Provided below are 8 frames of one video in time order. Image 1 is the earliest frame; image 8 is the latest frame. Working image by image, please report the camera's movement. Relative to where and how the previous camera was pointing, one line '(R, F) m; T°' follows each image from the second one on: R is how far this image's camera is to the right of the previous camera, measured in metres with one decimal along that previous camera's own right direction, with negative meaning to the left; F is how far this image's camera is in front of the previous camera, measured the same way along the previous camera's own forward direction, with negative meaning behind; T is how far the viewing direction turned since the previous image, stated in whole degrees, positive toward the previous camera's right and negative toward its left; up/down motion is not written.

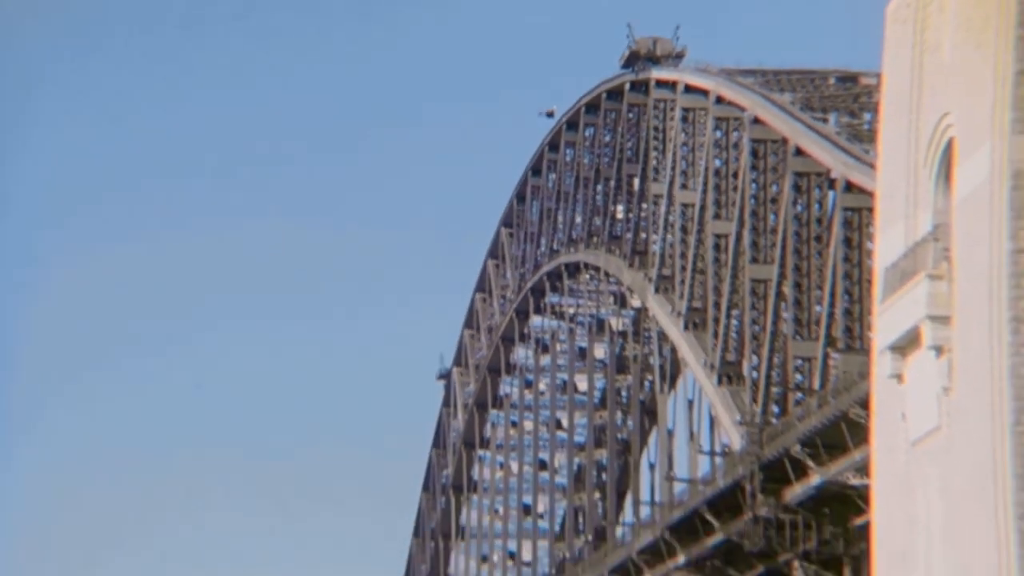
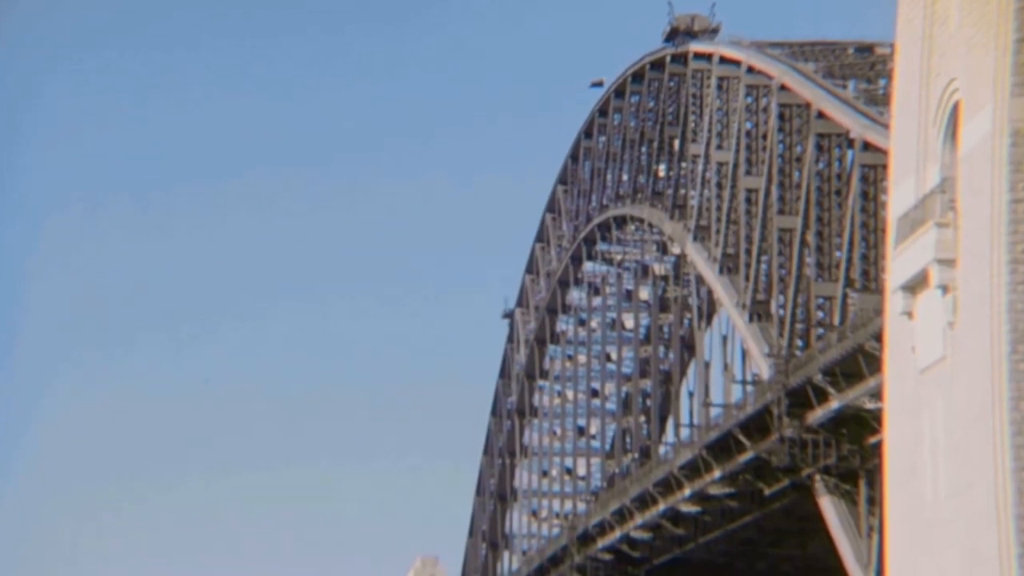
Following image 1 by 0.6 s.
(-0.7, -4.2) m; -2°
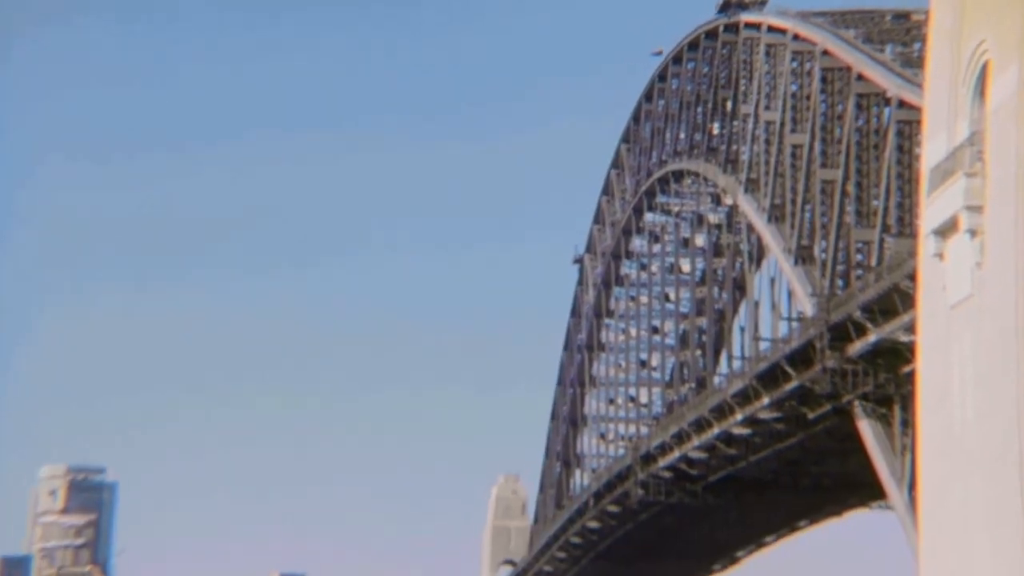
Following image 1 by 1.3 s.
(-0.7, -4.3) m; -3°
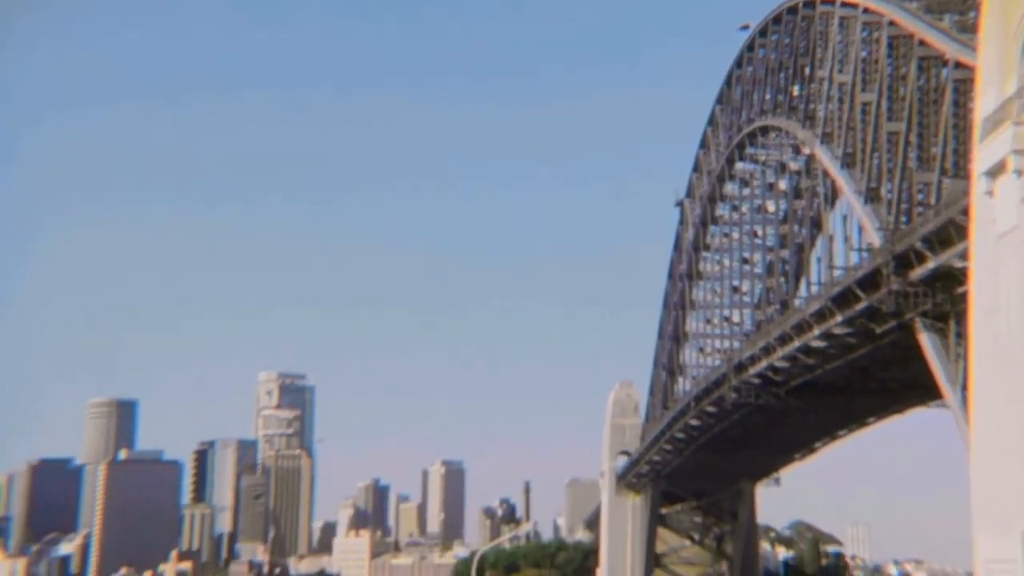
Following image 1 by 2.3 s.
(-0.8, -8.2) m; -5°
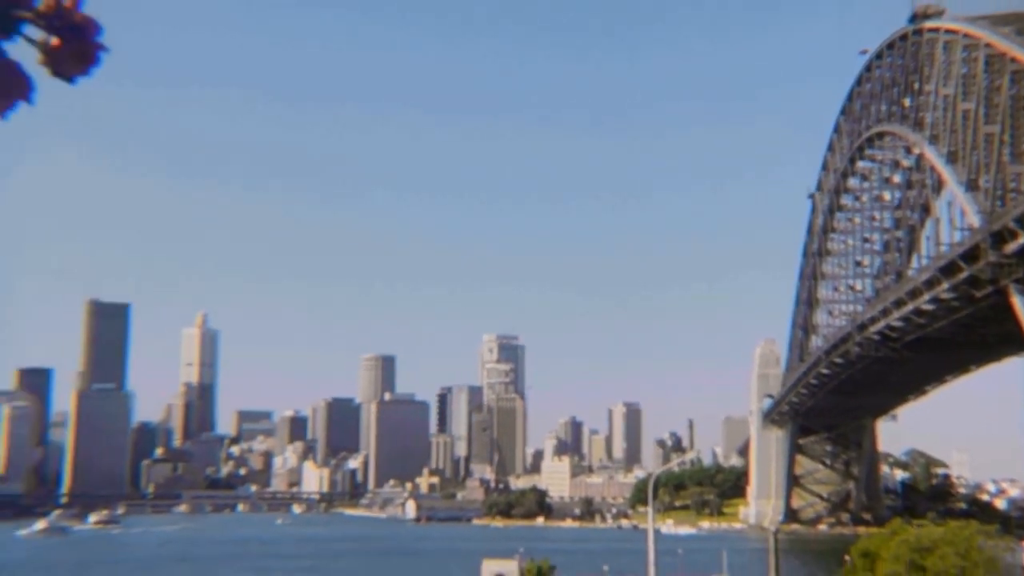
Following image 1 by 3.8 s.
(-2.3, -12.7) m; -7°
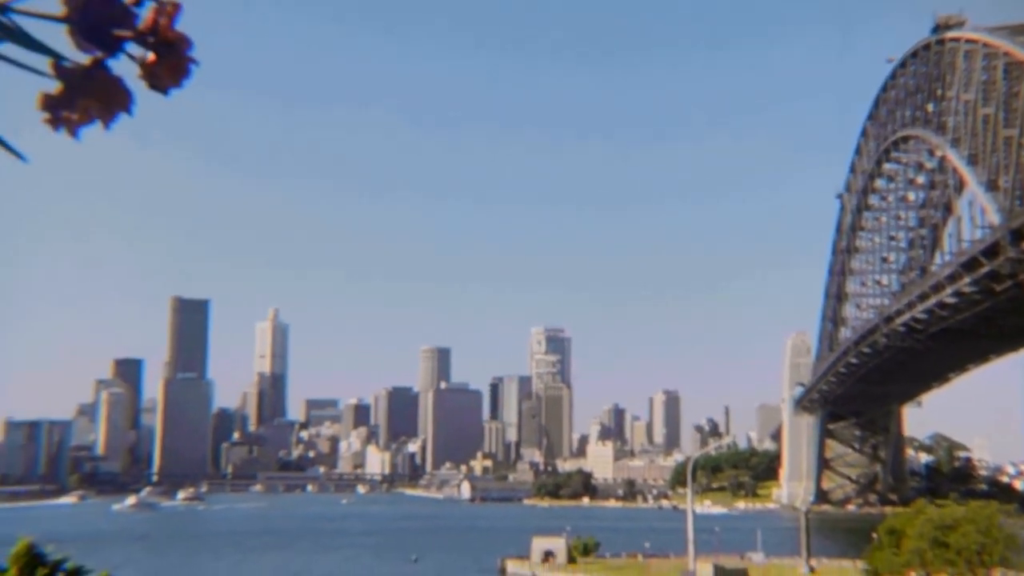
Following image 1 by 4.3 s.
(-0.8, -4.2) m; -2°
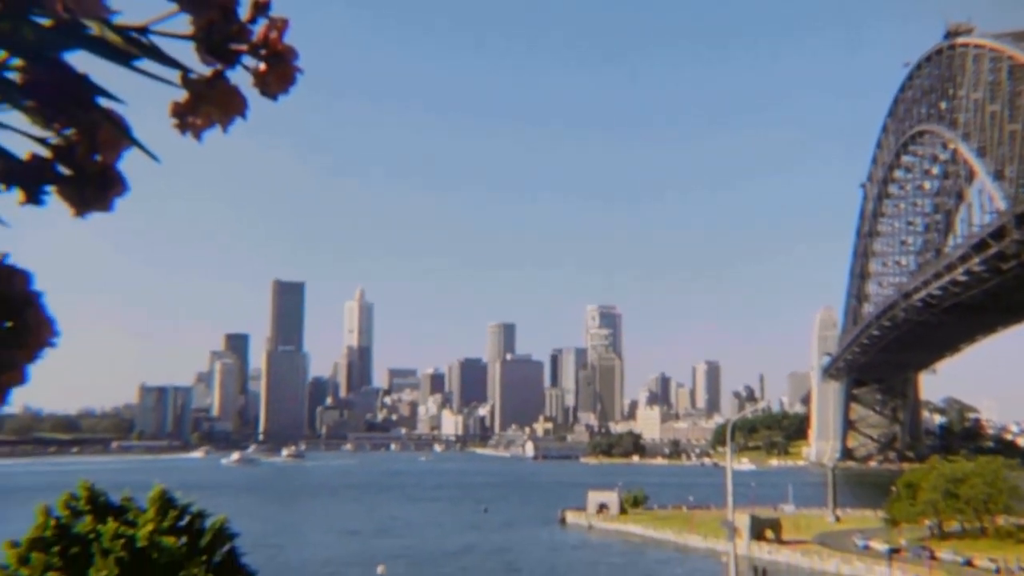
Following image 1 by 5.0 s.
(-1.6, -7.8) m; -2°
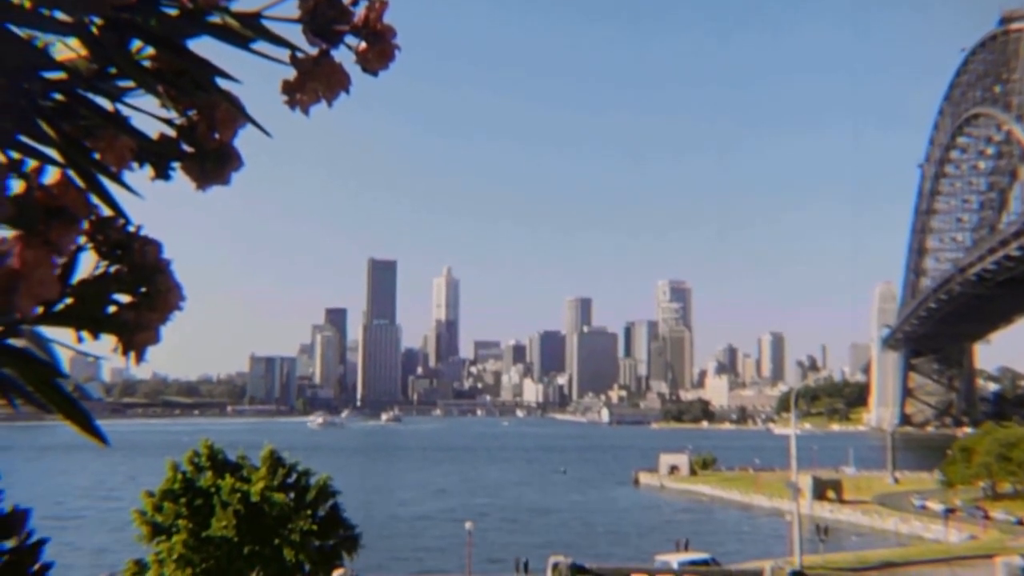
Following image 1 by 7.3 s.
(-1.8, -5.2) m; -3°
